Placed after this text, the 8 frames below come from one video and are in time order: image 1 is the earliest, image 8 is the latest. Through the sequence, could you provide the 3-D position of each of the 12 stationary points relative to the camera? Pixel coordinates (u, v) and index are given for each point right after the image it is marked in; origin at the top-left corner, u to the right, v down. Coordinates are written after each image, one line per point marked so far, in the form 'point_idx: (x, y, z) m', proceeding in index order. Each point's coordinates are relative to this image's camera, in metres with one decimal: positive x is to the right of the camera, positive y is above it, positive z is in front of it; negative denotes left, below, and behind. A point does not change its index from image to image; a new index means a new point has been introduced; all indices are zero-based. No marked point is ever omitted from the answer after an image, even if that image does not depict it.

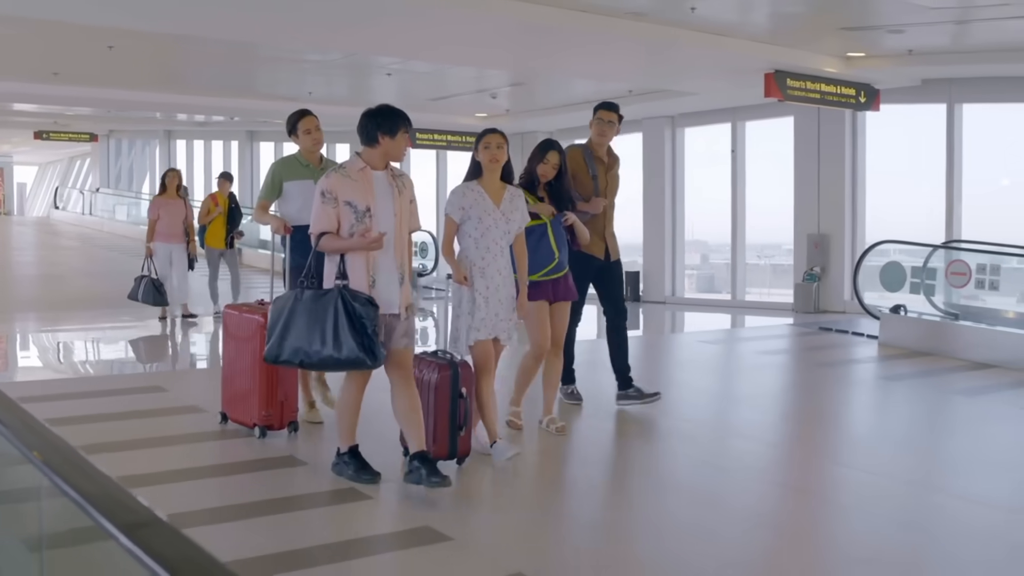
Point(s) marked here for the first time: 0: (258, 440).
0: (-1.3, -0.8, +5.2) m
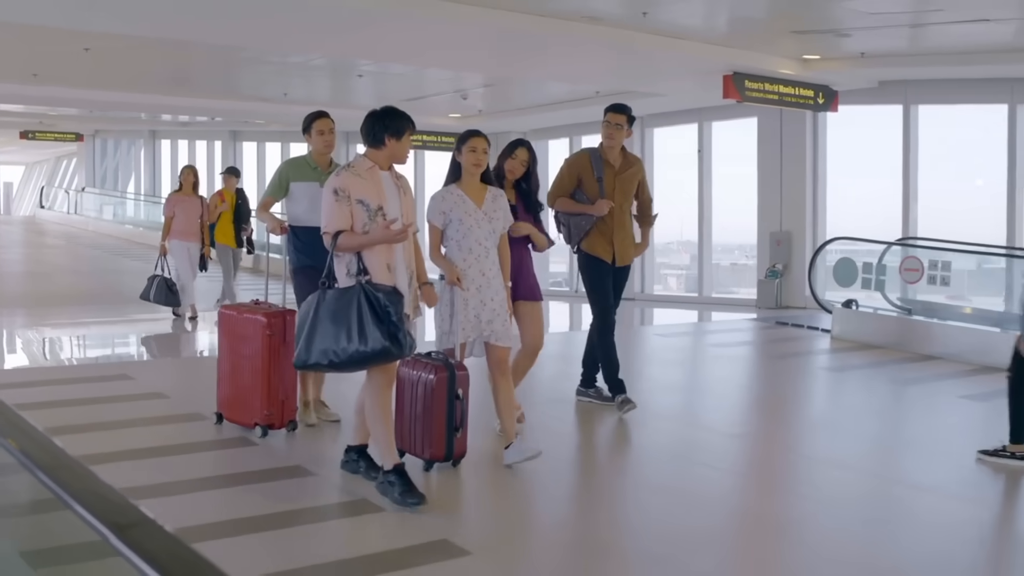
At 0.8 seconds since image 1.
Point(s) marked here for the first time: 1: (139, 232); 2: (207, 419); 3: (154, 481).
0: (-1.5, -0.8, +5.4) m
1: (-7.3, +1.1, +19.8) m
2: (-1.7, -0.7, +5.7) m
3: (-1.5, -0.9, +4.4) m
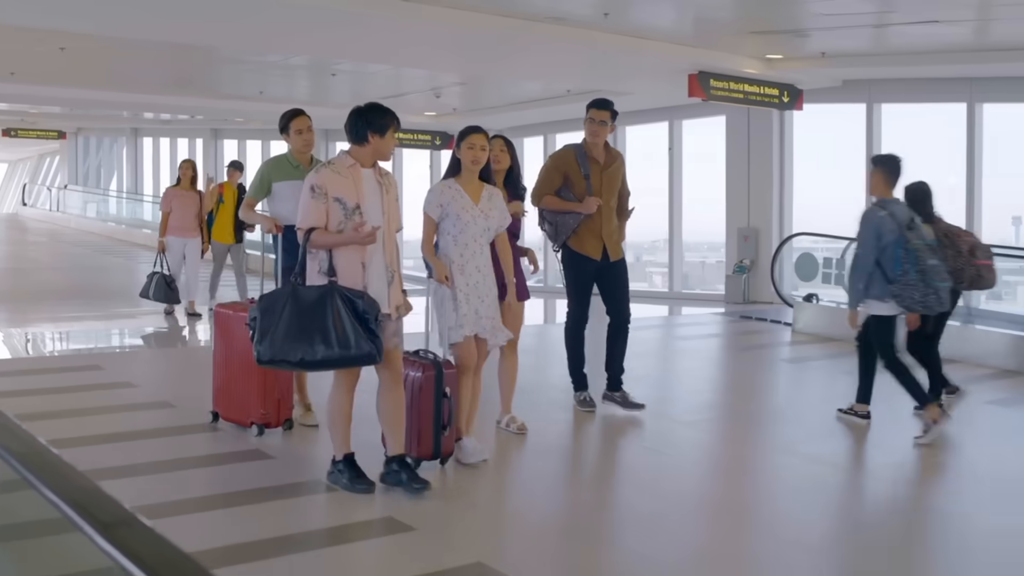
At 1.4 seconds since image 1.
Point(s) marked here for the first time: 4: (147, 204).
0: (-1.7, -0.7, +5.6) m
1: (-7.6, +1.2, +19.9) m
2: (-1.9, -0.7, +5.8) m
3: (-1.7, -0.8, +4.6) m
4: (-6.8, +1.6, +18.9) m
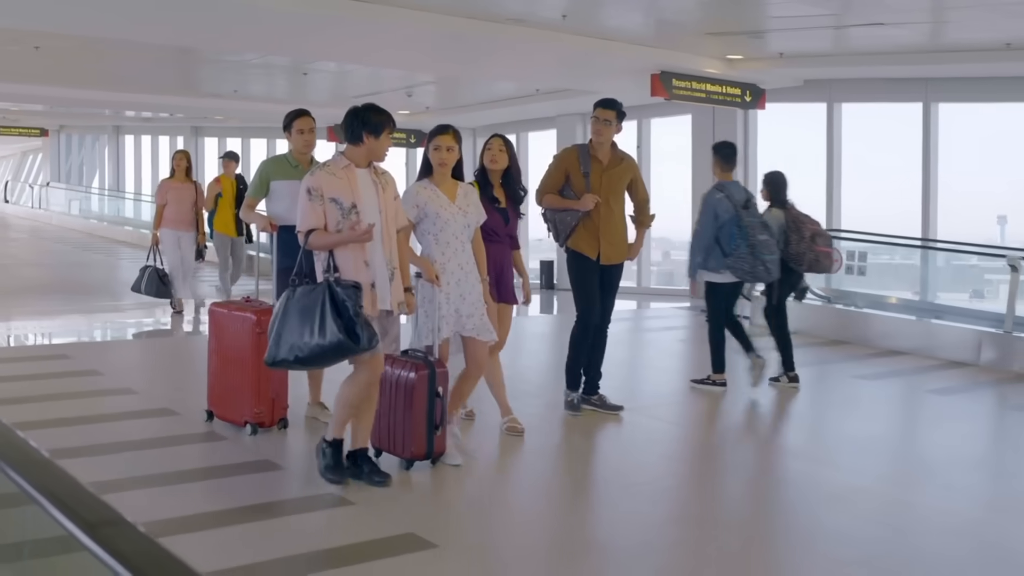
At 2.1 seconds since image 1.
0: (-1.9, -0.7, +5.7) m
1: (-8.0, +1.2, +20.0) m
2: (-2.1, -0.7, +6.0) m
3: (-1.9, -0.8, +4.7) m
4: (-7.2, +1.6, +19.0) m
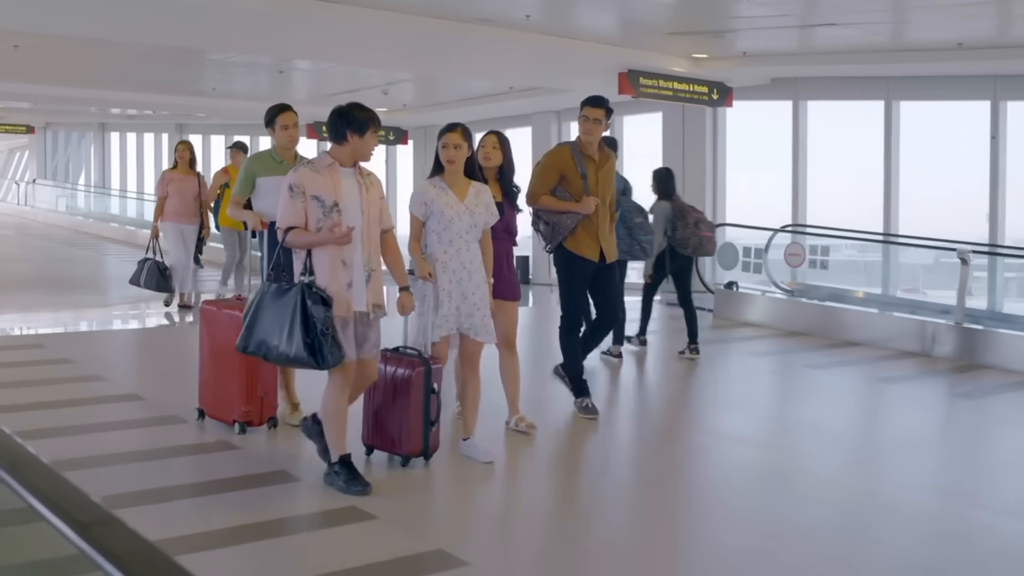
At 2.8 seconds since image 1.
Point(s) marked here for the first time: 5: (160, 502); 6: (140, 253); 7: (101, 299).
0: (-2.1, -0.7, +5.9) m
1: (-8.3, +1.3, +20.1) m
2: (-2.3, -0.6, +6.1) m
3: (-2.1, -0.8, +4.9) m
4: (-7.5, +1.7, +19.2) m
5: (-1.5, -0.9, +4.2) m
6: (-6.1, +0.6, +16.6) m
7: (-5.0, -0.1, +12.5) m
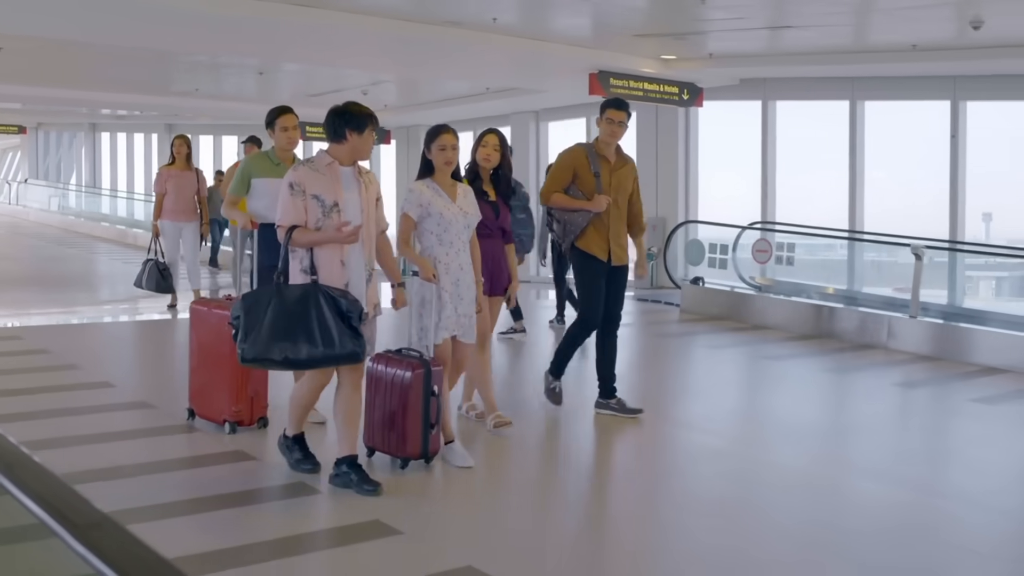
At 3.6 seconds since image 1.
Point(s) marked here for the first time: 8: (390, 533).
0: (-2.3, -0.6, +6.1) m
1: (-8.5, +1.3, +20.3) m
2: (-2.5, -0.6, +6.3) m
3: (-2.3, -0.7, +5.1) m
4: (-7.7, +1.7, +19.3) m
5: (-1.7, -0.8, +4.4) m
6: (-6.3, +0.6, +16.7) m
7: (-5.2, -0.1, +12.7) m
8: (-0.5, -0.9, +3.9) m
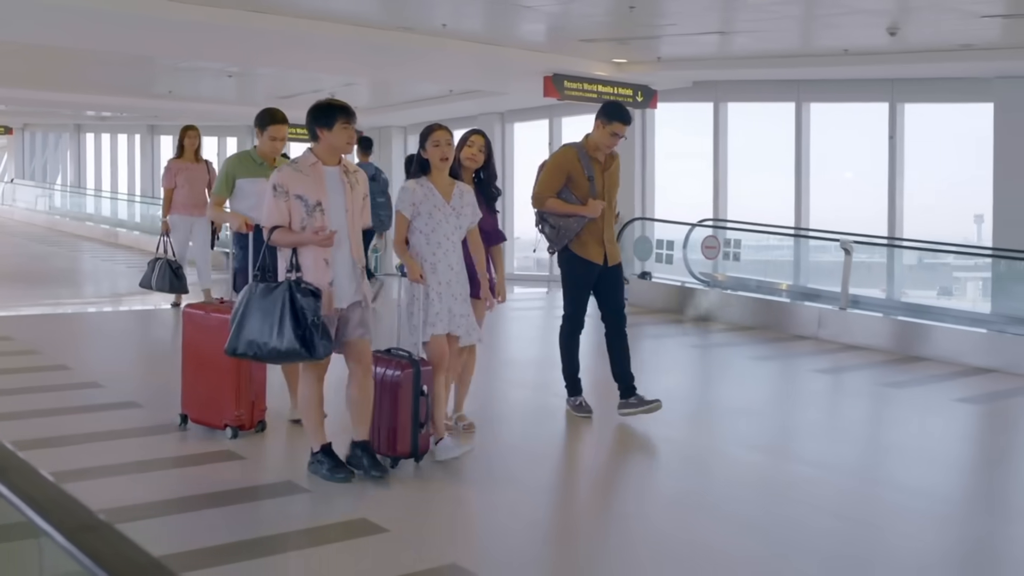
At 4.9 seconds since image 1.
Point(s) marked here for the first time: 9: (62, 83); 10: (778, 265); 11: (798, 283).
0: (-2.7, -0.6, +6.4) m
1: (-8.9, +1.3, +20.6) m
2: (-2.9, -0.6, +6.6) m
3: (-2.7, -0.7, +5.4) m
4: (-8.1, +1.7, +19.6) m
5: (-2.0, -0.8, +4.7) m
6: (-6.6, +0.6, +17.0) m
7: (-5.6, -0.1, +13.0) m
8: (-0.8, -0.9, +4.2) m
9: (-5.3, +2.5, +12.3) m
10: (+2.6, +0.2, +9.8) m
11: (+2.7, 0.0, +9.6) m
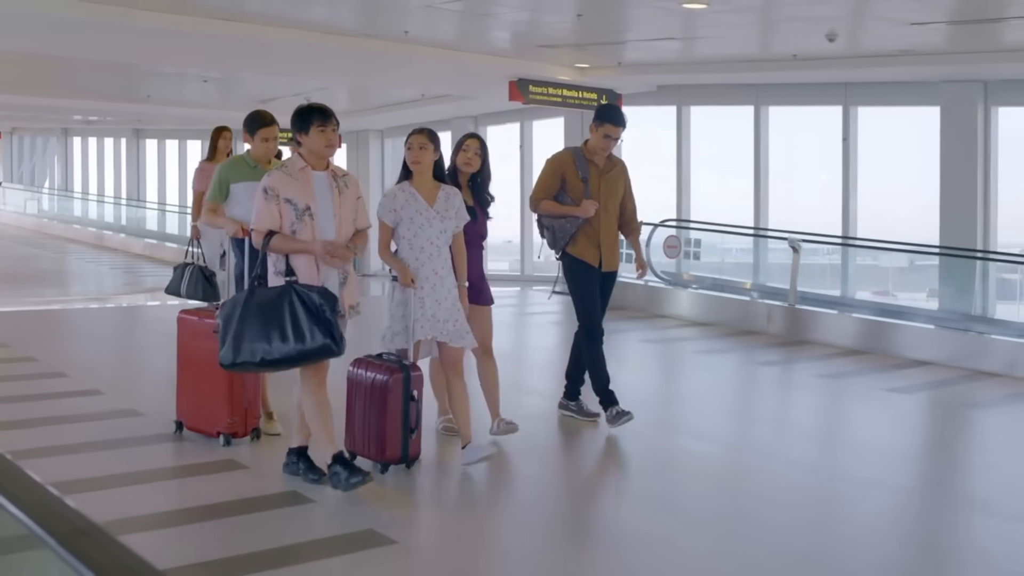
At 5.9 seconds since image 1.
0: (-3.0, -0.6, +6.6) m
1: (-9.2, +1.3, +20.8) m
2: (-3.1, -0.5, +6.9) m
3: (-2.9, -0.7, +5.6) m
4: (-8.4, +1.7, +19.9) m
5: (-2.3, -0.7, +5.0) m
6: (-7.0, +0.6, +17.3) m
7: (-5.9, -0.1, +13.2) m
8: (-1.0, -0.9, +4.5) m
9: (-5.6, +2.5, +12.5) m
10: (+2.3, +0.3, +10.0) m
11: (+2.5, +0.1, +9.9) m
